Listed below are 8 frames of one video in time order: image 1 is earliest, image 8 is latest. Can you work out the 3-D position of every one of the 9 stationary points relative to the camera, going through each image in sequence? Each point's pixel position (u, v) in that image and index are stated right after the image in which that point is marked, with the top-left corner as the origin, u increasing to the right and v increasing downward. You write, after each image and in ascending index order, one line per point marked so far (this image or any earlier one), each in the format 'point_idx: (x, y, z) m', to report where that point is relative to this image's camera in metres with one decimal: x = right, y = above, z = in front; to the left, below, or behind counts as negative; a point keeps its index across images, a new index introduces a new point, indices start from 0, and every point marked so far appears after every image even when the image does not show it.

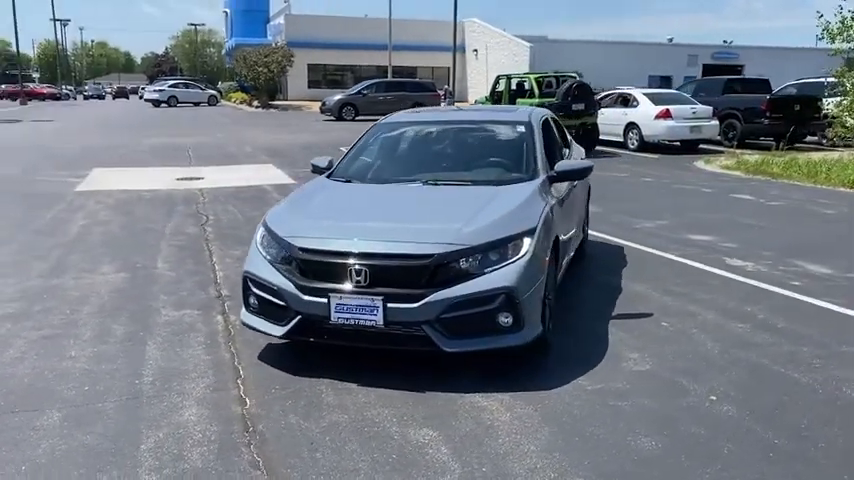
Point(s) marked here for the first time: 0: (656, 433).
0: (+1.2, -1.0, +3.9) m
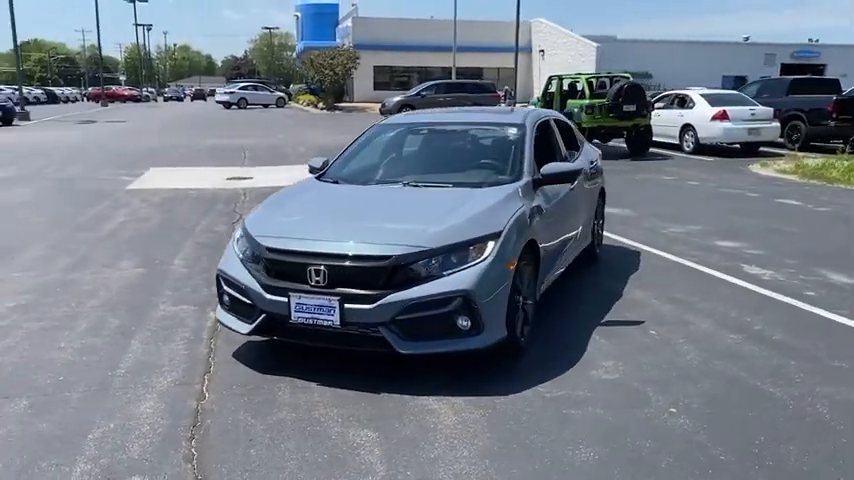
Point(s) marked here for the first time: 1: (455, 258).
0: (+0.9, -1.0, +3.8) m
1: (+0.2, -0.1, +4.5) m
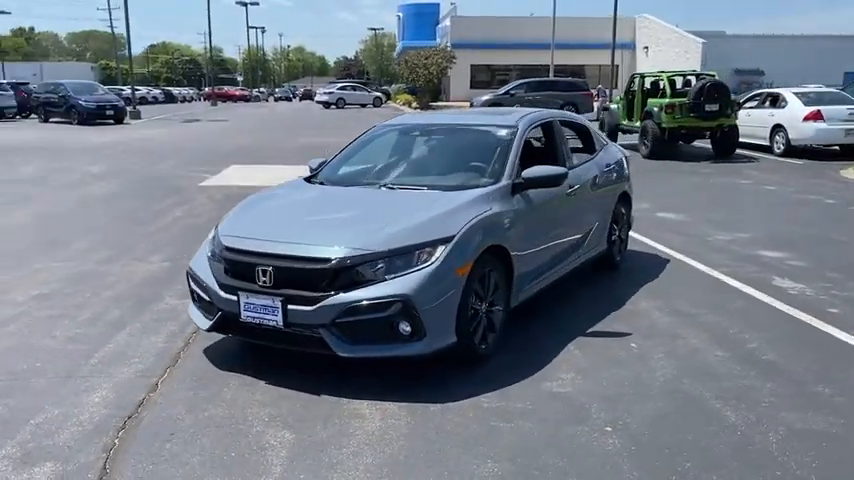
0: (+0.4, -1.1, +3.6) m
1: (-0.2, -0.1, +4.4) m
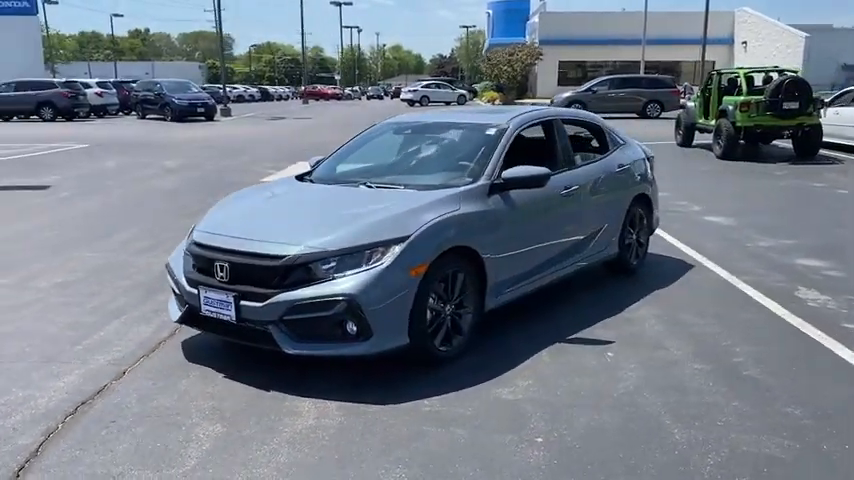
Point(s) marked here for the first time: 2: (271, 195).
0: (0.0, -1.1, +3.6) m
1: (-0.5, -0.1, +4.4) m
2: (-1.2, +0.3, +5.6) m
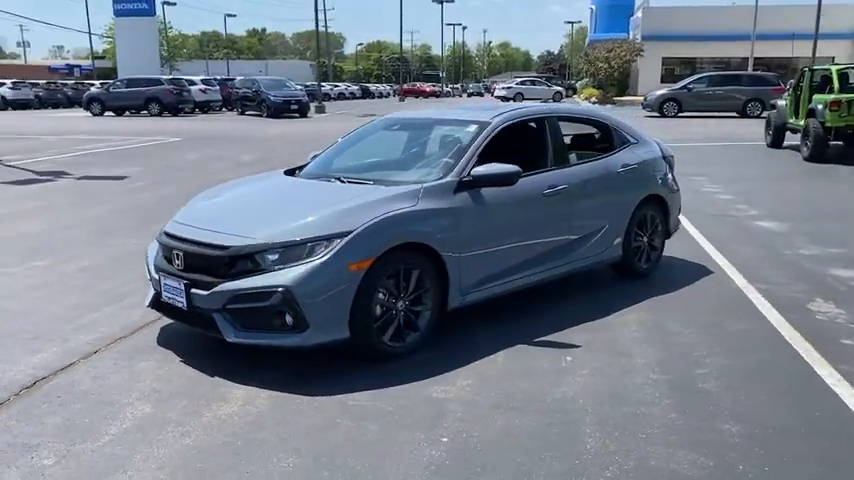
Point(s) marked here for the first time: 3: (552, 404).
0: (-0.6, -1.0, +3.6) m
1: (-0.8, -0.1, +4.5) m
2: (-1.3, +0.4, +5.7) m
3: (+0.7, -0.9, +4.2) m
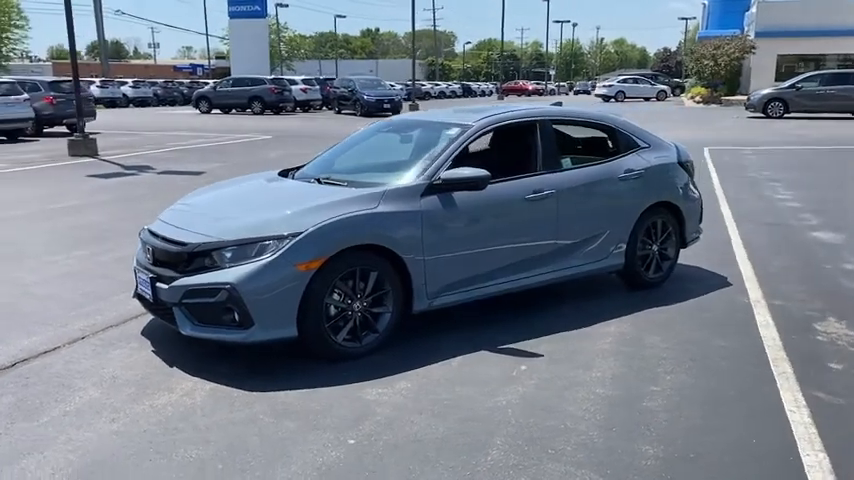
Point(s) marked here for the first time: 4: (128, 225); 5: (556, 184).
0: (-1.0, -1.0, +3.7) m
1: (-1.1, -0.1, +4.7) m
2: (-1.5, +0.4, +5.9) m
3: (+0.3, -1.0, +4.1) m
4: (-4.0, +0.2, +9.9) m
5: (+1.0, +0.4, +5.9) m
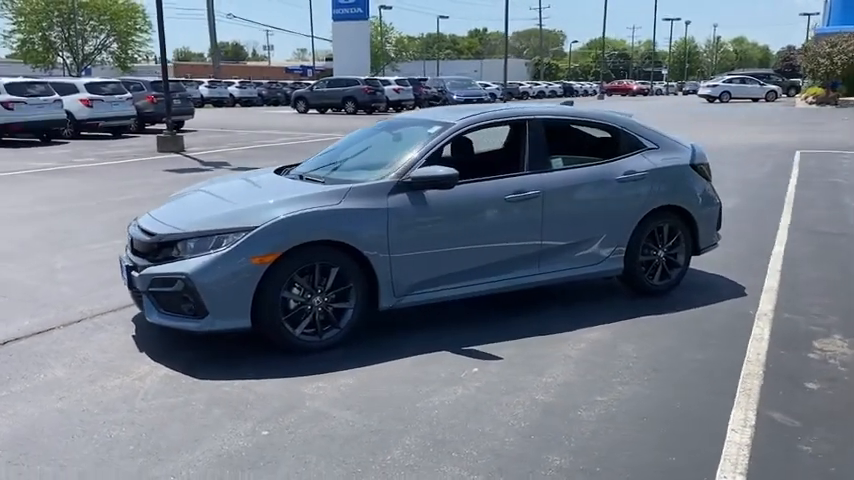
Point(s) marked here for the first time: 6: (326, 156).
0: (-1.5, -1.0, +3.9) m
1: (-1.4, 0.0, +4.8) m
2: (-1.6, +0.5, +6.1) m
3: (-0.1, -0.9, +4.1) m
4: (-3.5, +0.3, +10.4) m
5: (+0.9, +0.4, +5.8) m
6: (-0.8, +0.7, +6.5) m
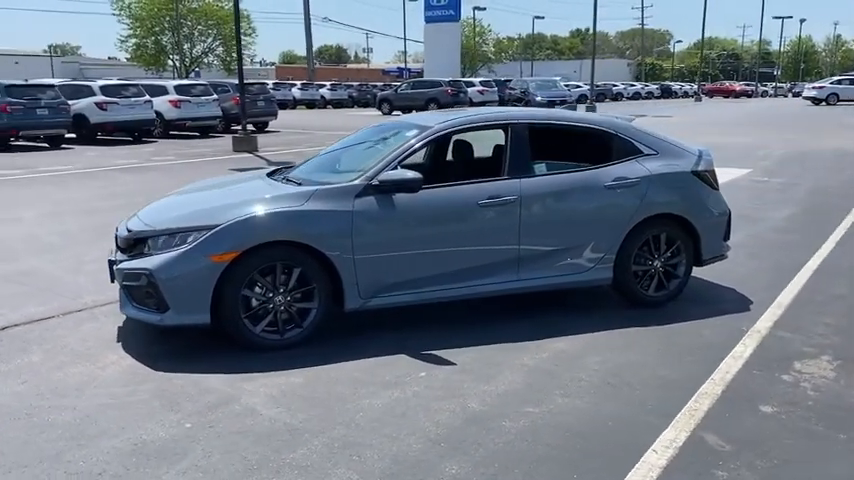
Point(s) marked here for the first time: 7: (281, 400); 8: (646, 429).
0: (-1.9, -1.0, +4.1) m
1: (-1.7, 0.0, +5.0) m
2: (-1.7, +0.5, +6.4) m
3: (-0.5, -1.0, +4.2) m
4: (-3.1, +0.3, +10.9) m
5: (+0.7, +0.4, +5.7) m
6: (-0.9, +0.7, +6.6) m
7: (-0.8, -0.9, +4.3) m
8: (+1.2, -1.0, +4.0) m
